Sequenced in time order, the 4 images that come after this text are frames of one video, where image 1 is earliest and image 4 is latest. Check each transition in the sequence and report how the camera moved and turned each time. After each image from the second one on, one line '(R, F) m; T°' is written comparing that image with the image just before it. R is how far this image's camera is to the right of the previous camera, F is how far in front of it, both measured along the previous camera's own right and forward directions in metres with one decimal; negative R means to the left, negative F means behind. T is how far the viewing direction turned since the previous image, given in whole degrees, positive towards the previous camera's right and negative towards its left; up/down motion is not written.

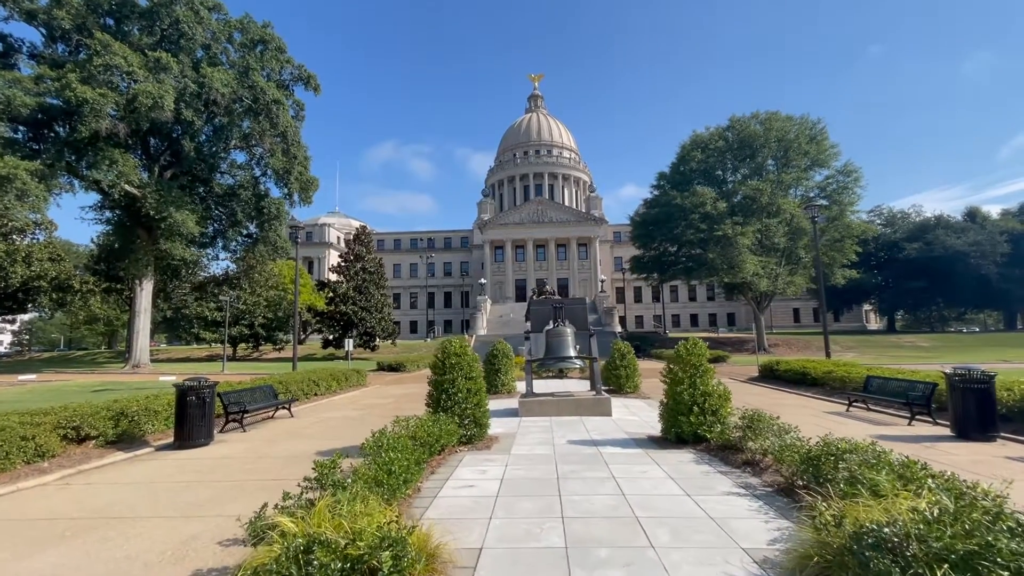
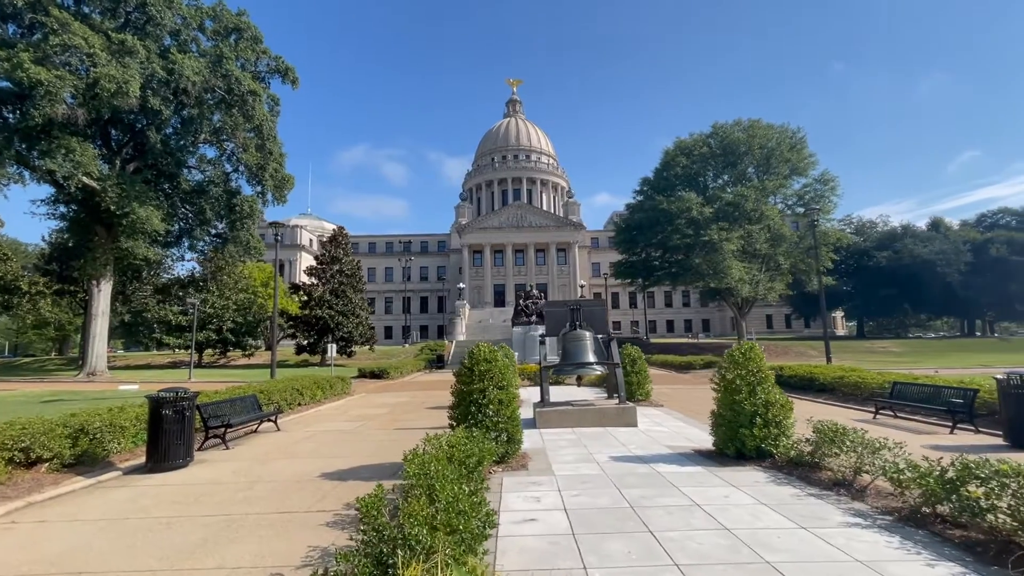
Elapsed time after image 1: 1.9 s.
(-0.9, +1.0) m; +3°
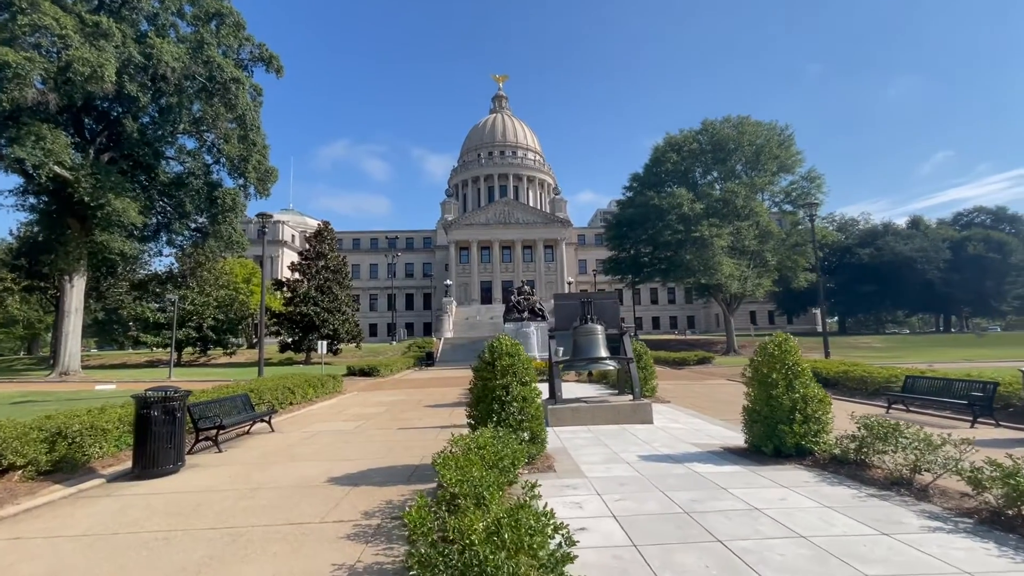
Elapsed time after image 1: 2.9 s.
(-0.5, +0.5) m; +2°
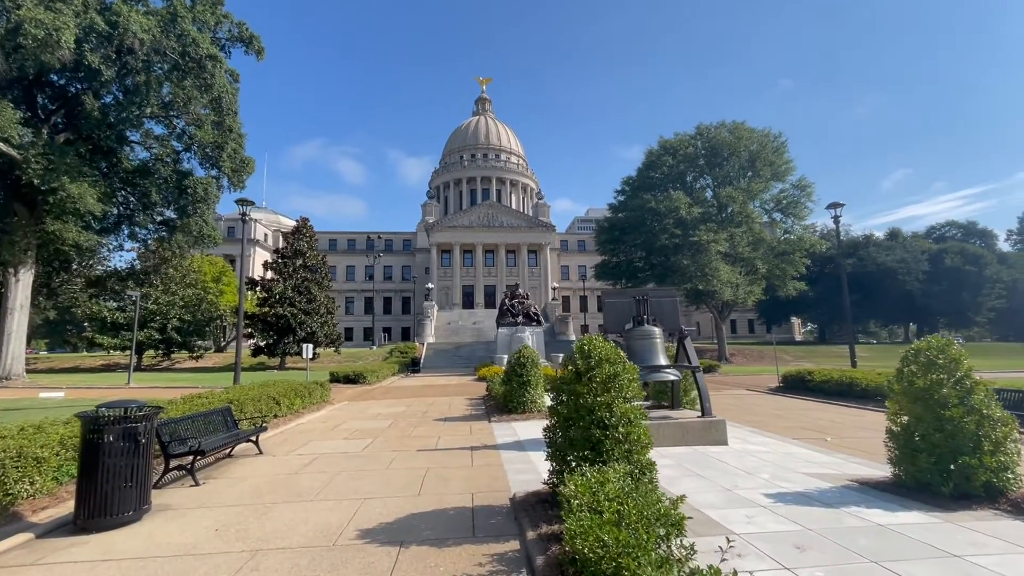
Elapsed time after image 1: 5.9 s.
(-1.2, +1.7) m; +3°
